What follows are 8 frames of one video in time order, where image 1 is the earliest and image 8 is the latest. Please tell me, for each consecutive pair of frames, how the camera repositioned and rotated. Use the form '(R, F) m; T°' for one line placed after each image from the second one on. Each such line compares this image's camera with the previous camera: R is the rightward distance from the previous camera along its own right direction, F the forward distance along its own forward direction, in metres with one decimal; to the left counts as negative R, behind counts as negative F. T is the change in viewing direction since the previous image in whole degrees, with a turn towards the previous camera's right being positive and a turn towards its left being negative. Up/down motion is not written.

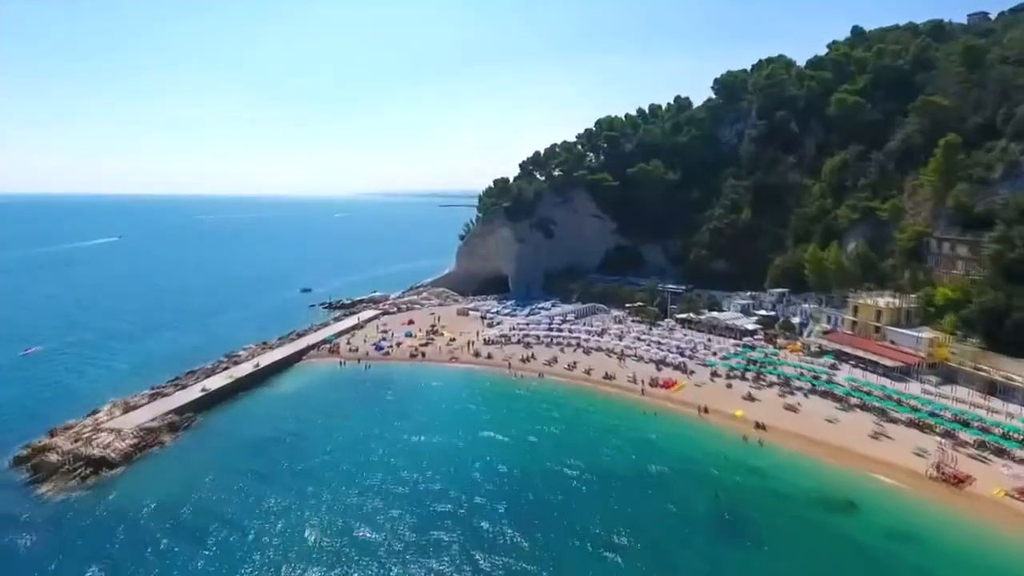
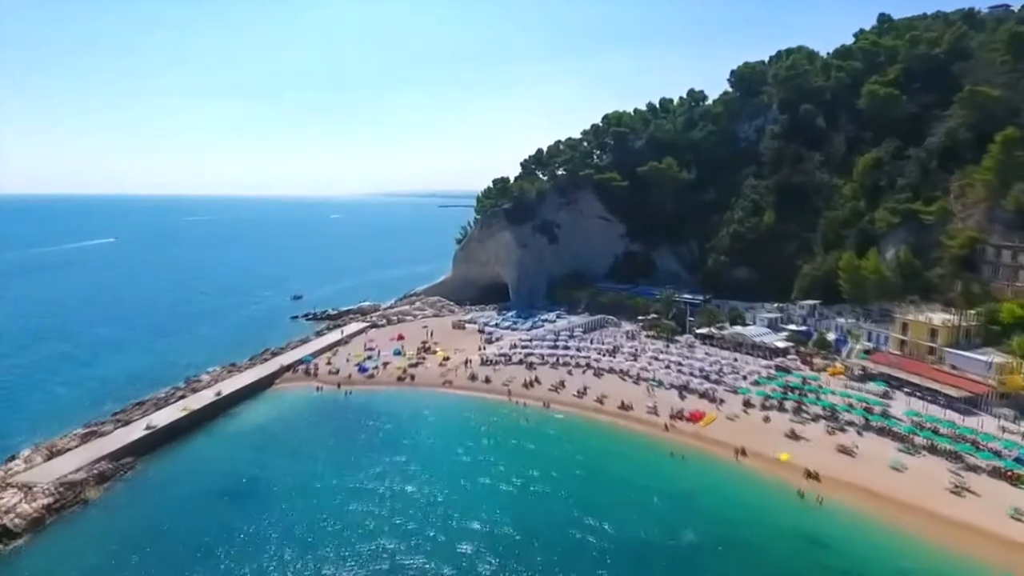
(0.0, +6.8) m; 0°
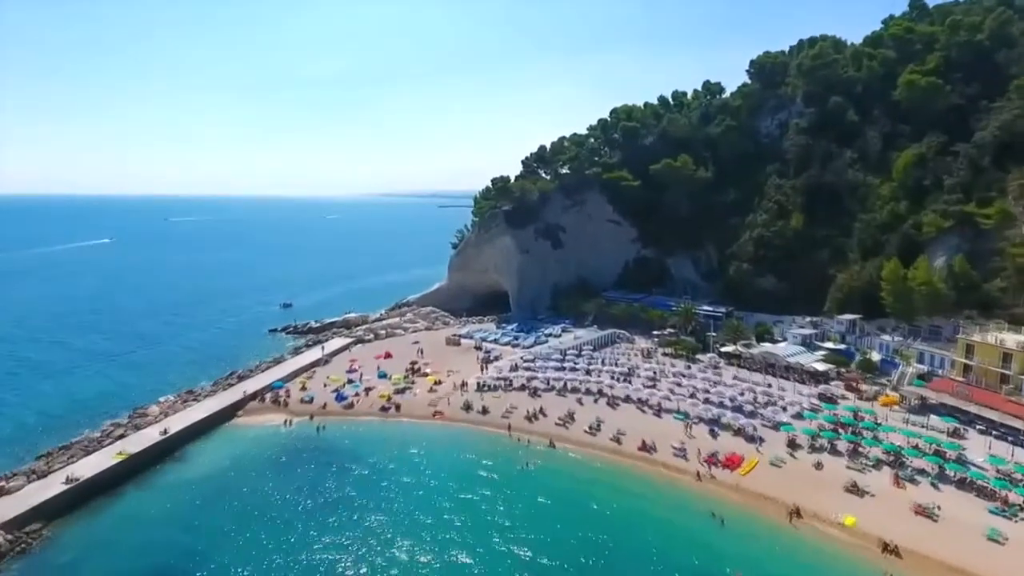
(0.0, +6.8) m; 0°
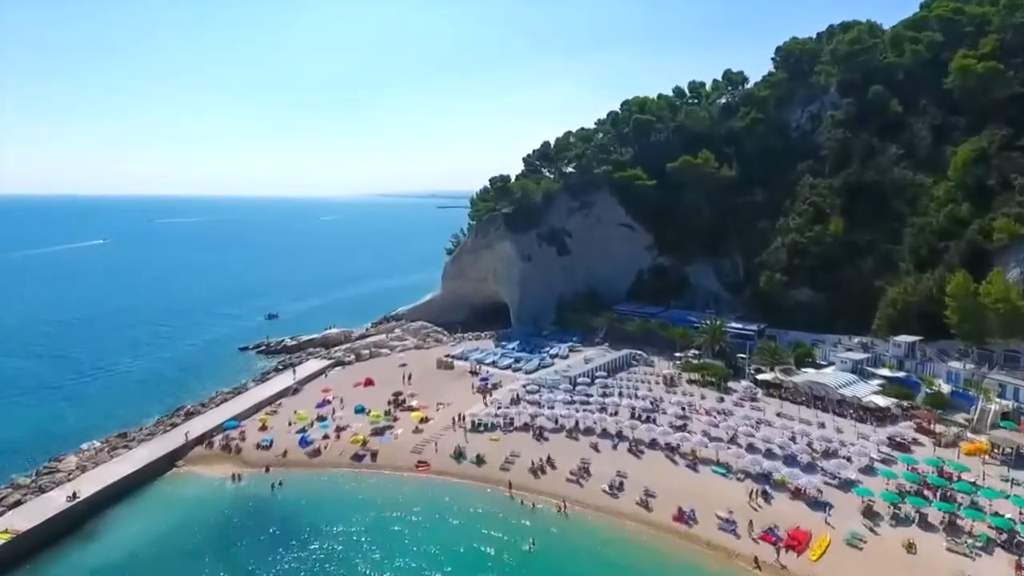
(0.0, +7.8) m; 0°
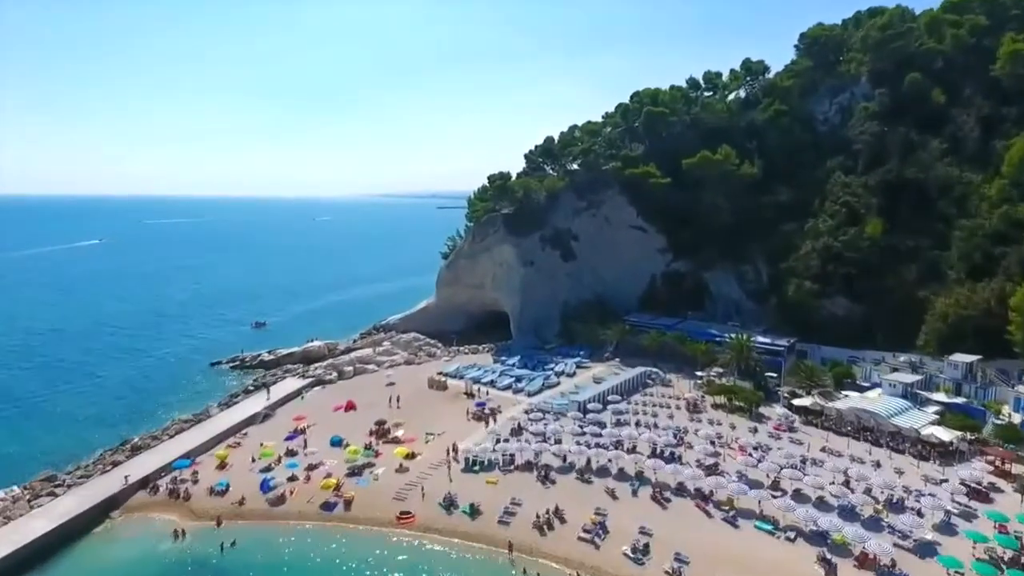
(0.0, +5.8) m; 0°
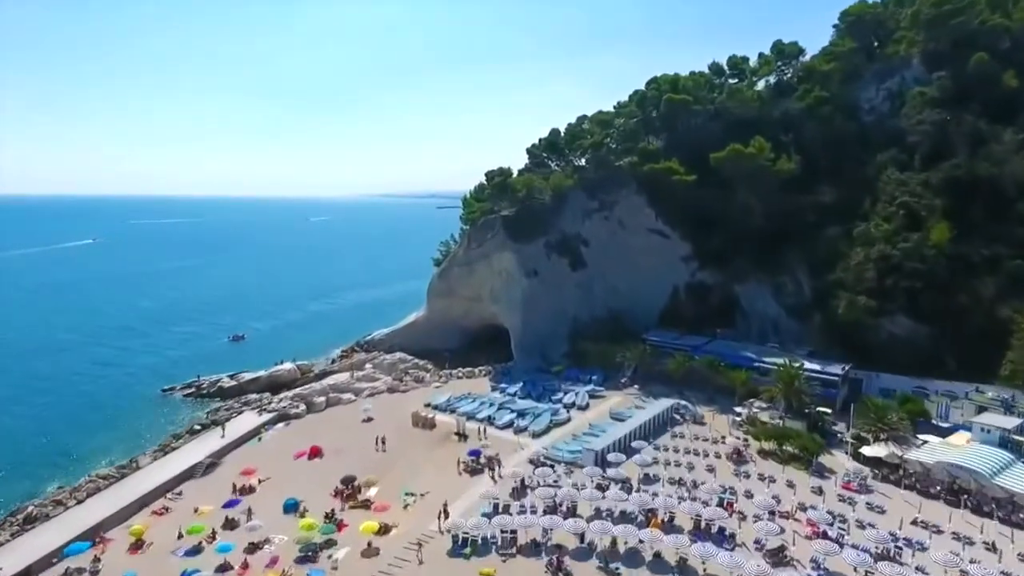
(0.0, +7.8) m; 0°
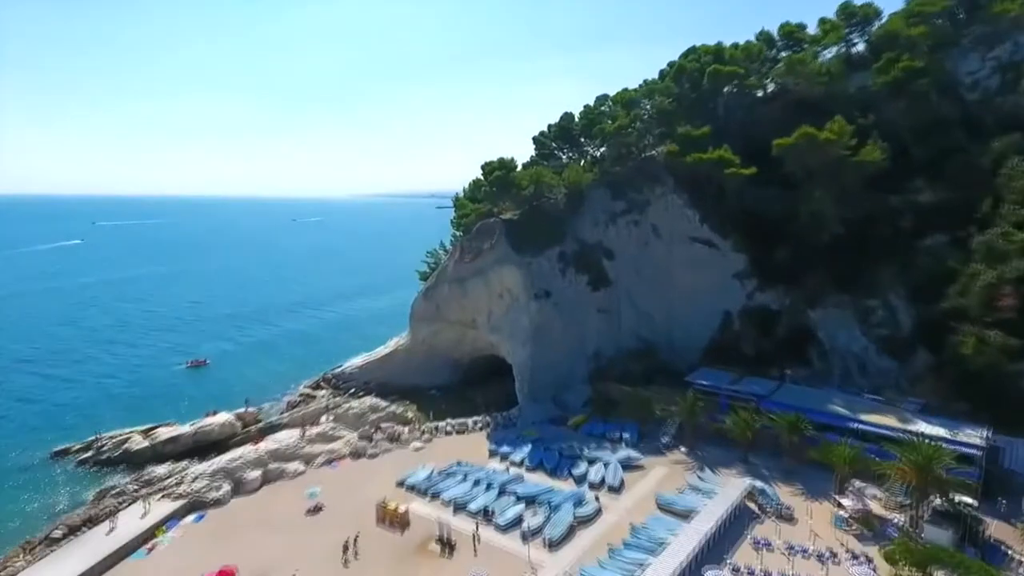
(-0.2, +11.7) m; 0°
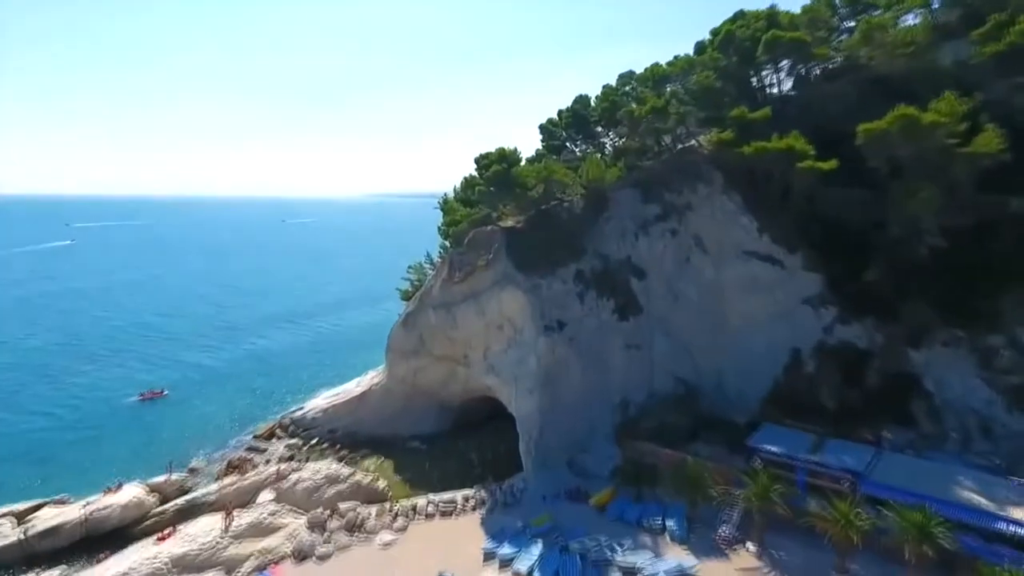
(-0.1, +9.5) m; 0°
